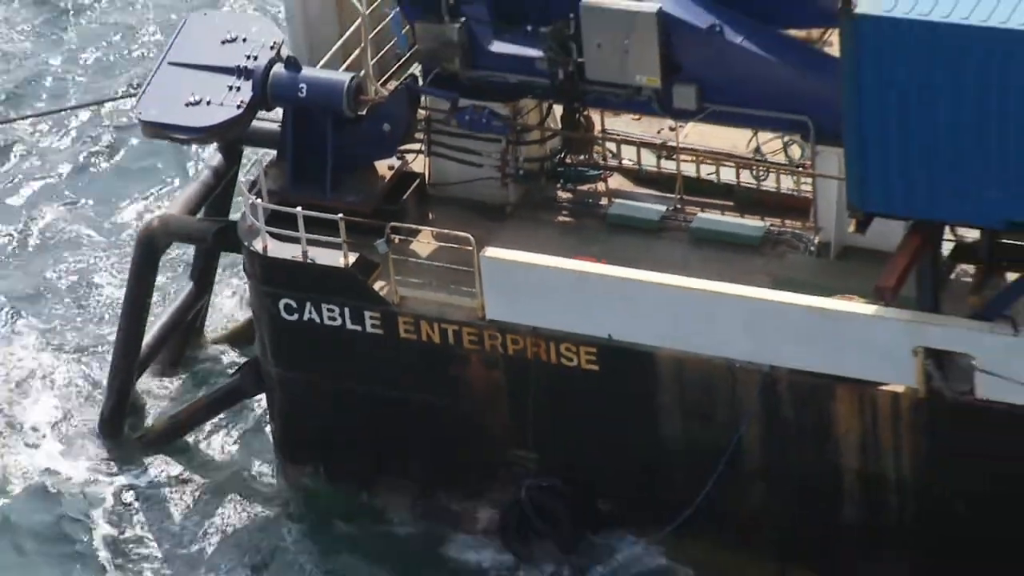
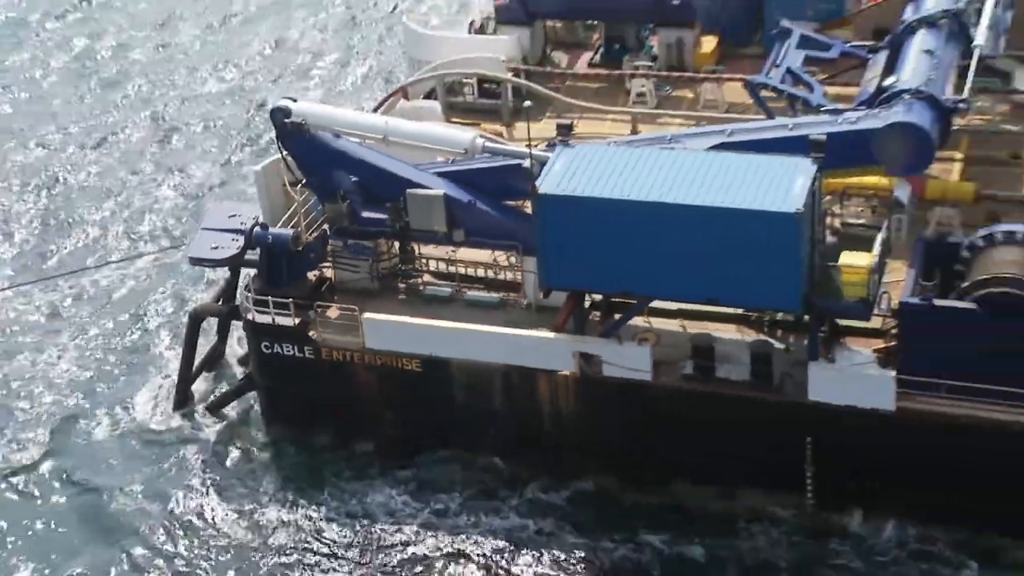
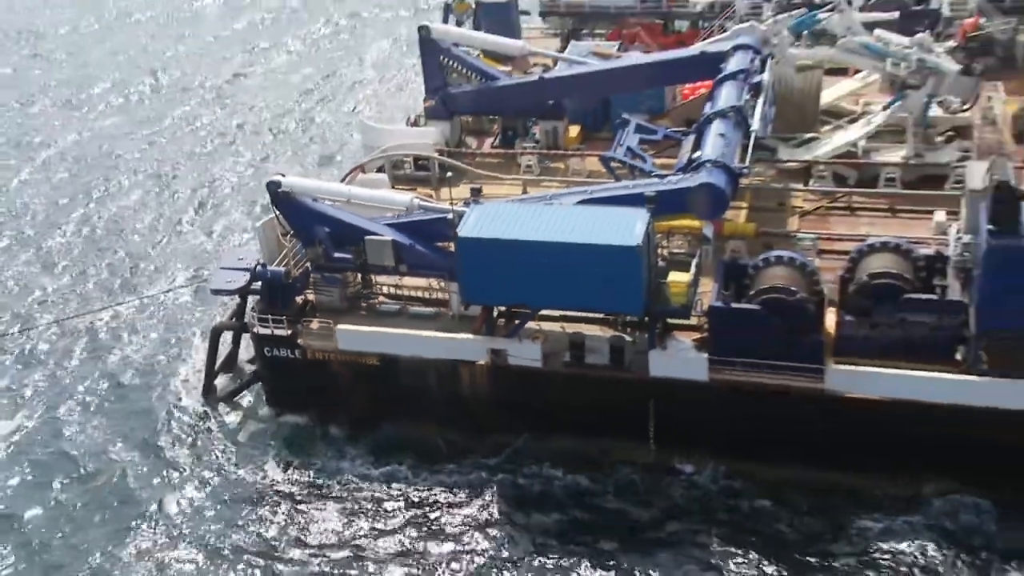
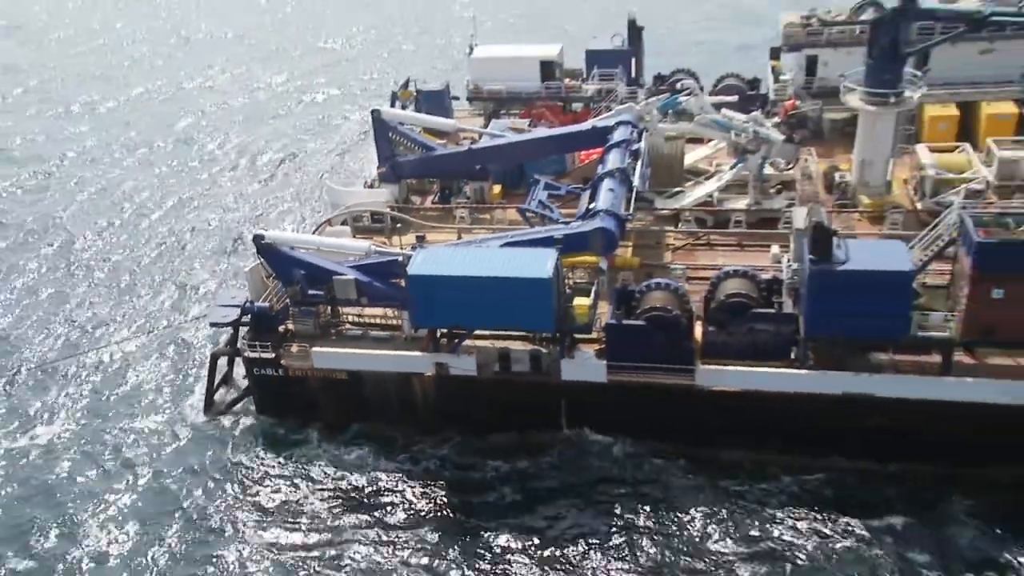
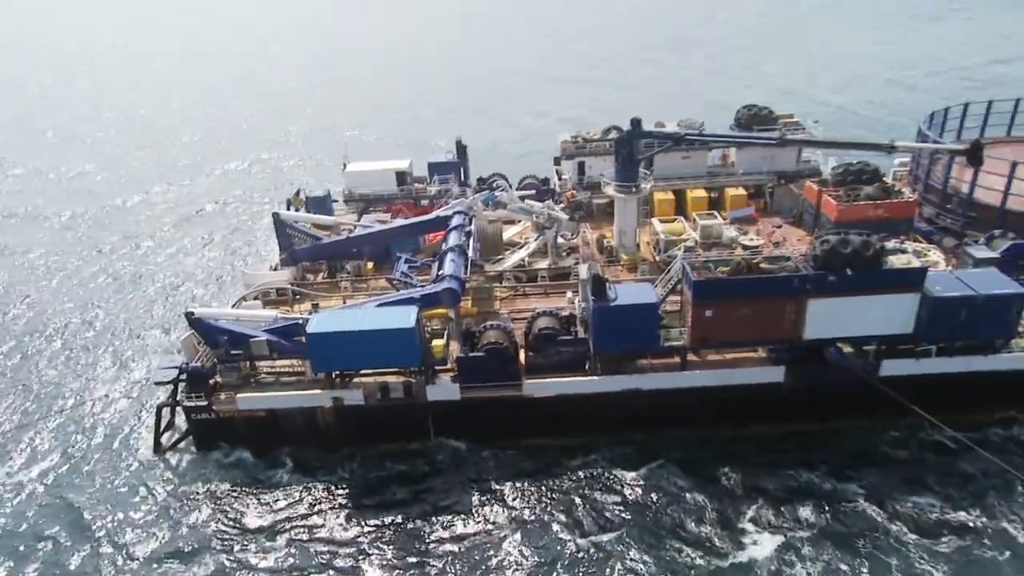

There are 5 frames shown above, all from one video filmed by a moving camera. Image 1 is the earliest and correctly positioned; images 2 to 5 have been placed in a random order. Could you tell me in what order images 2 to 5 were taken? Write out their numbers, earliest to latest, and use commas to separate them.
2, 3, 4, 5
